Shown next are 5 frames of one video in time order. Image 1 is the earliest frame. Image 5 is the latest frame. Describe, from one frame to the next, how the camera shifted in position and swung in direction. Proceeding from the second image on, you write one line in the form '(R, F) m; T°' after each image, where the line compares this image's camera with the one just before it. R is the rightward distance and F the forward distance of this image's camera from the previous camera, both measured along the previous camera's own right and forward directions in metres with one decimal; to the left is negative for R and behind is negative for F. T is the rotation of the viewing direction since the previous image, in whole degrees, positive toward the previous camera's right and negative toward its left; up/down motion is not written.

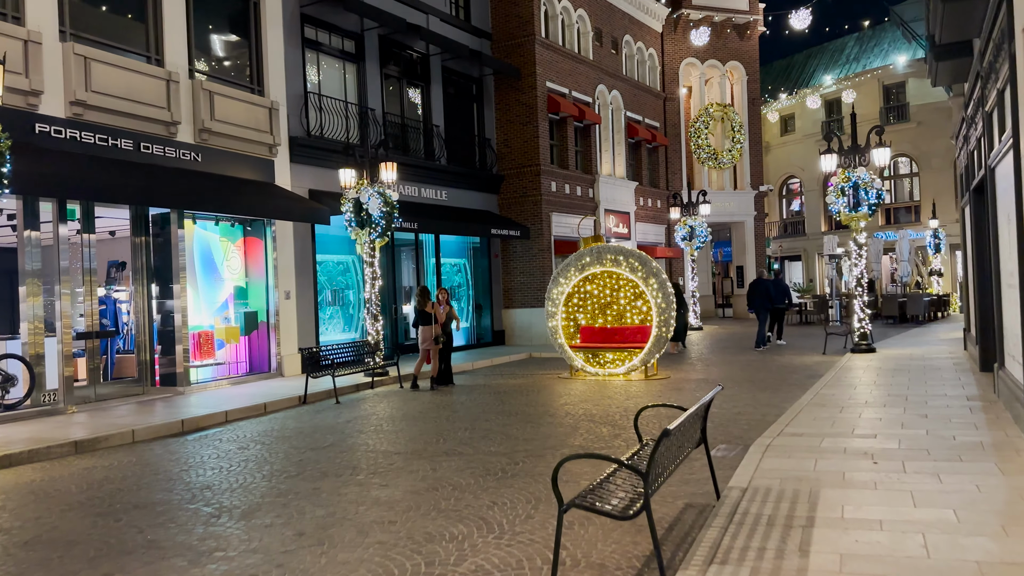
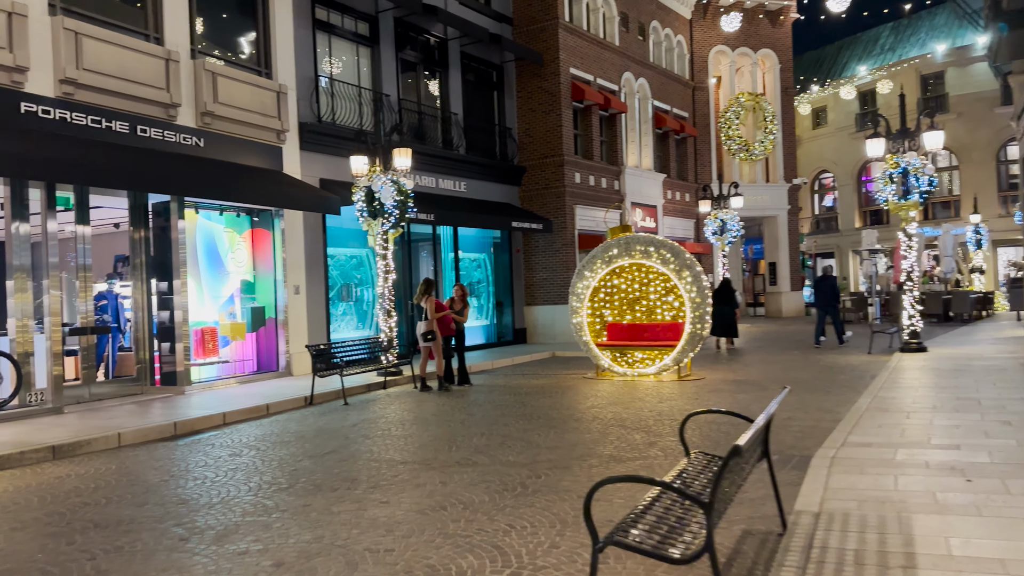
(0.0, +1.0) m; -2°
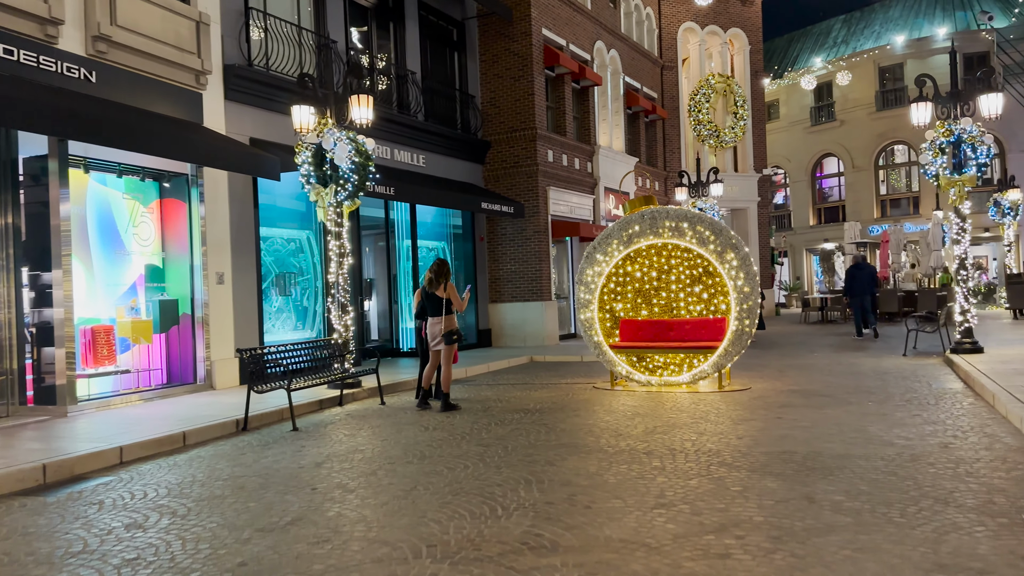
(-1.0, +3.0) m; +6°
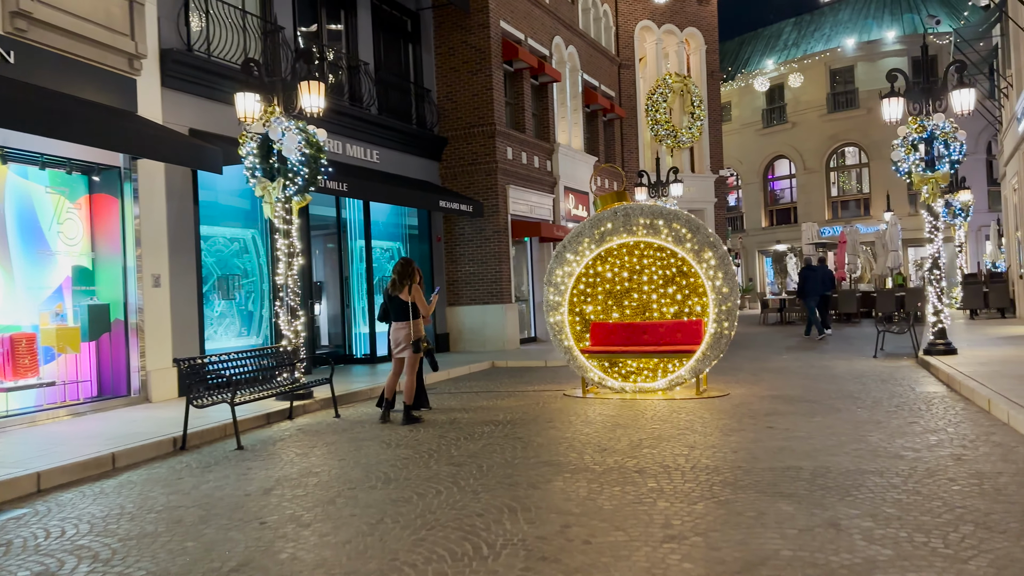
(-0.2, +0.7) m; +4°
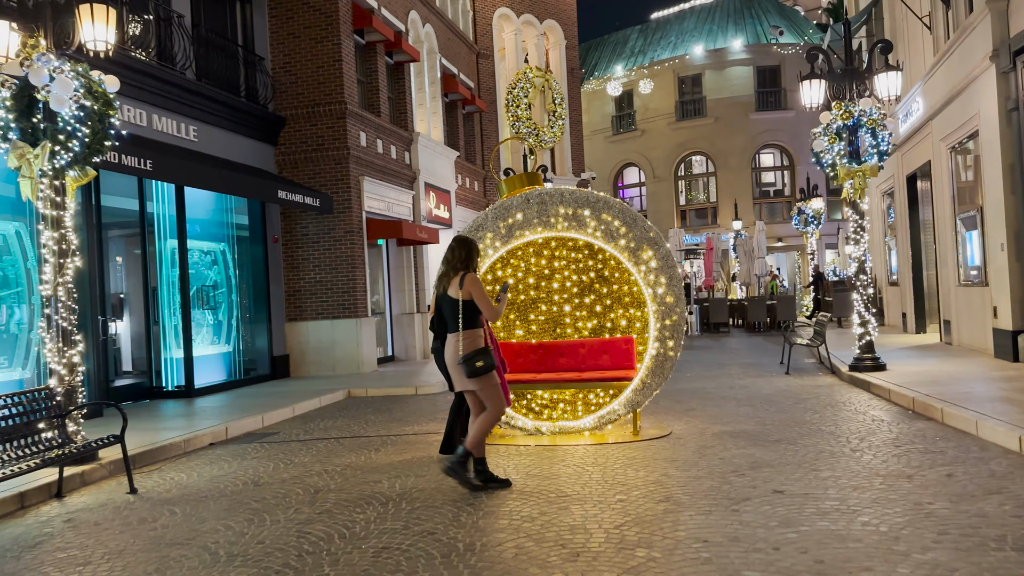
(-0.4, +2.6) m; +12°
